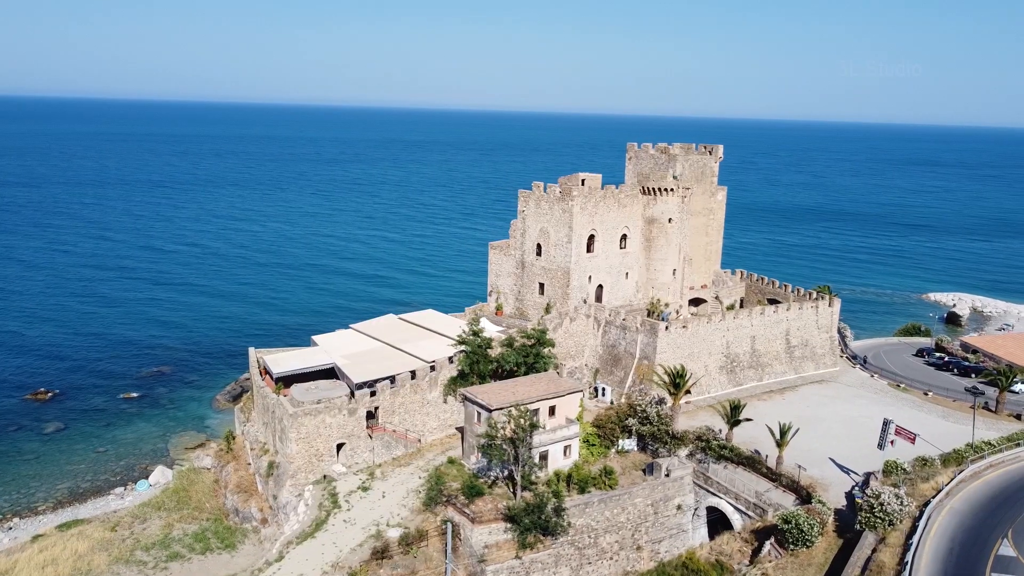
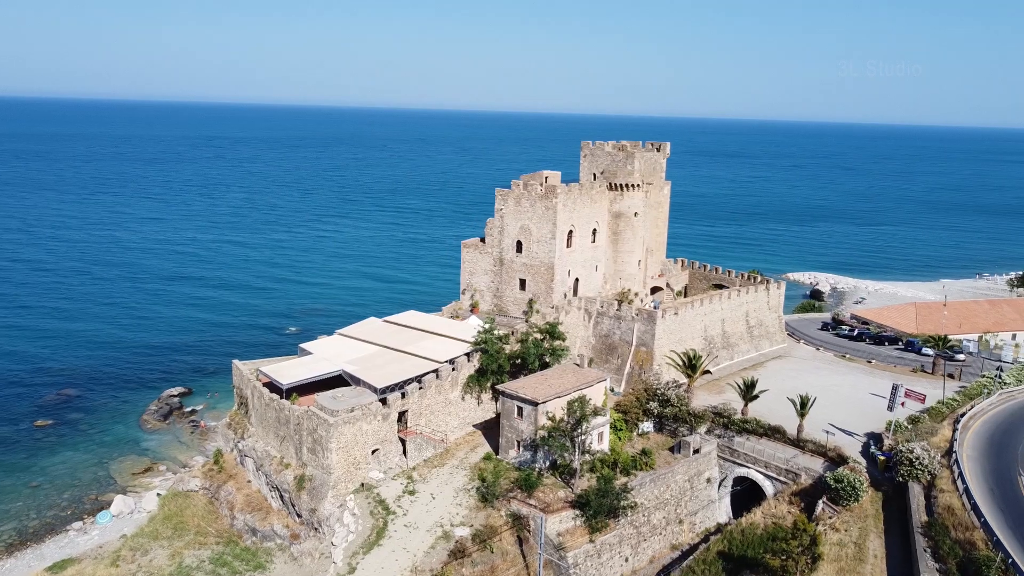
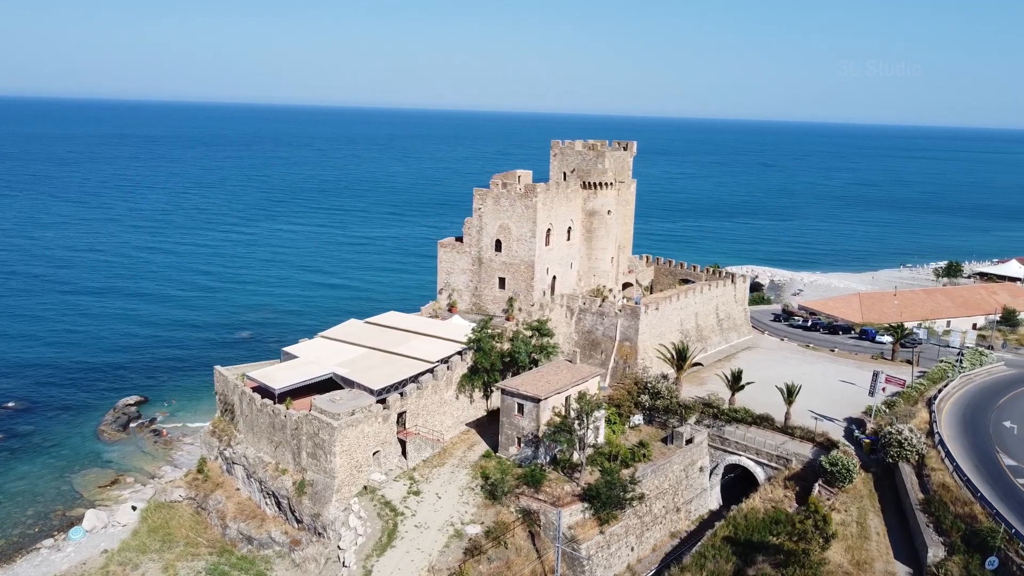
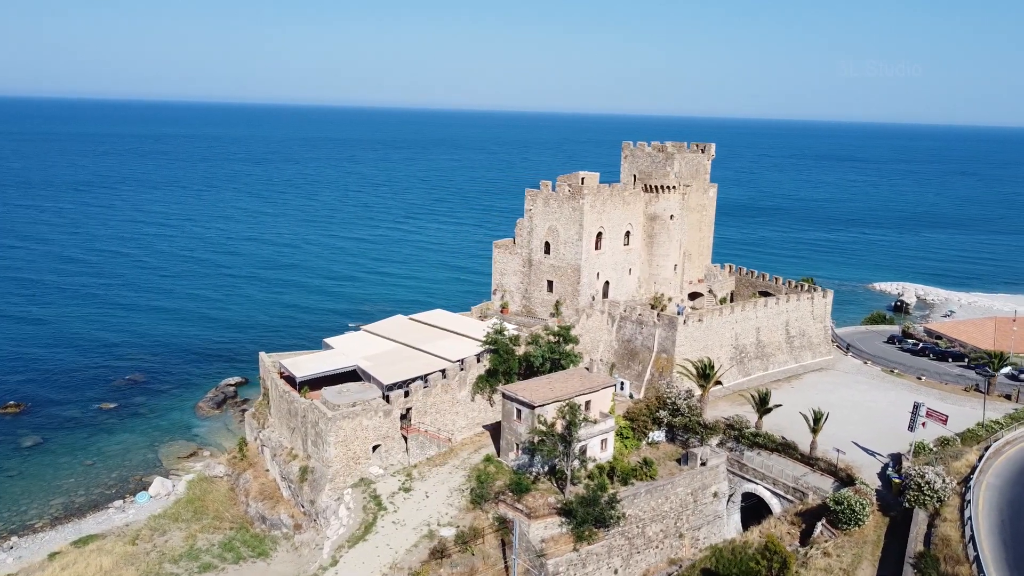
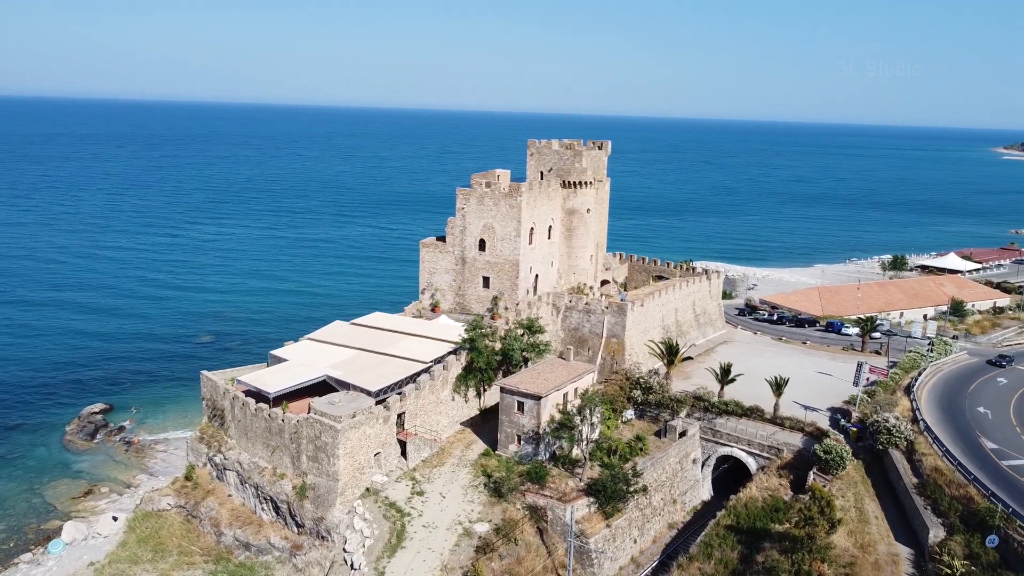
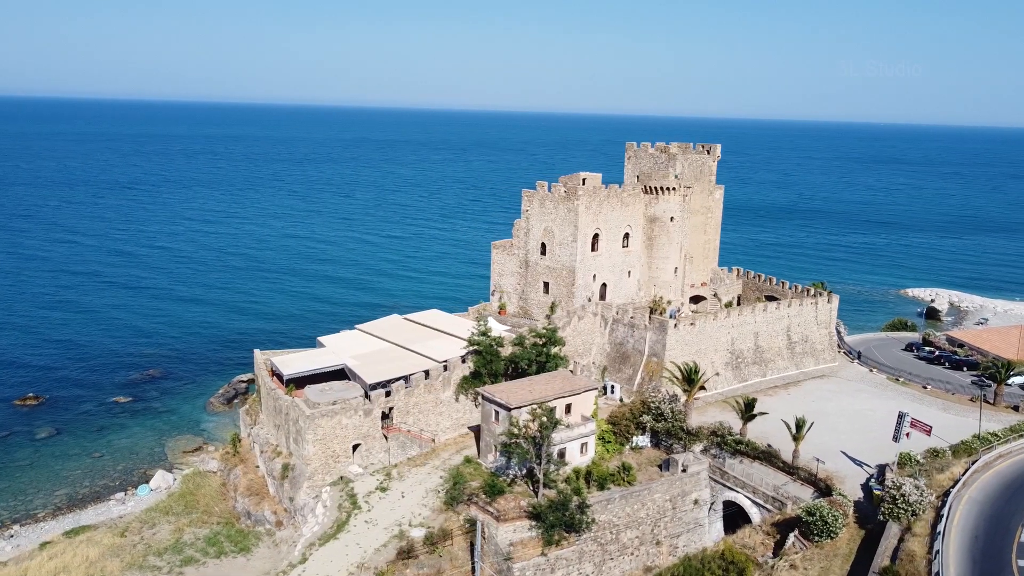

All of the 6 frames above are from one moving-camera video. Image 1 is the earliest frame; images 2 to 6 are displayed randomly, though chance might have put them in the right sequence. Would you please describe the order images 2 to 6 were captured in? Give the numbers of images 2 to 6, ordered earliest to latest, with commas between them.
6, 4, 2, 3, 5
